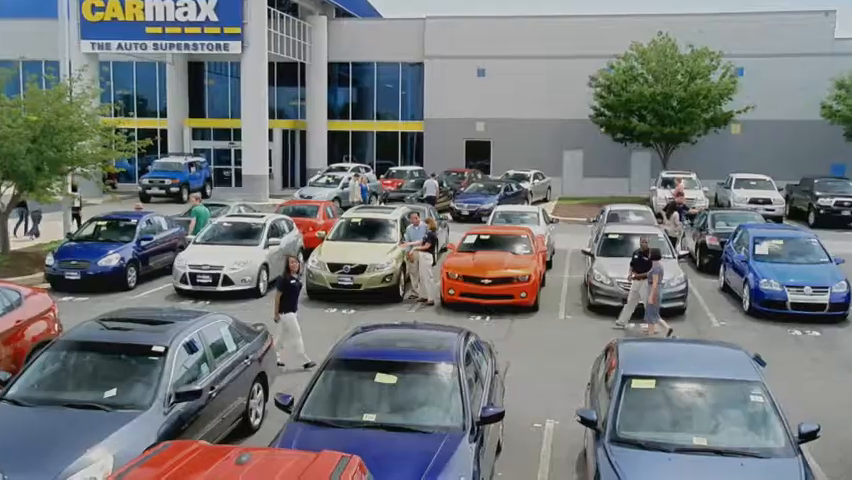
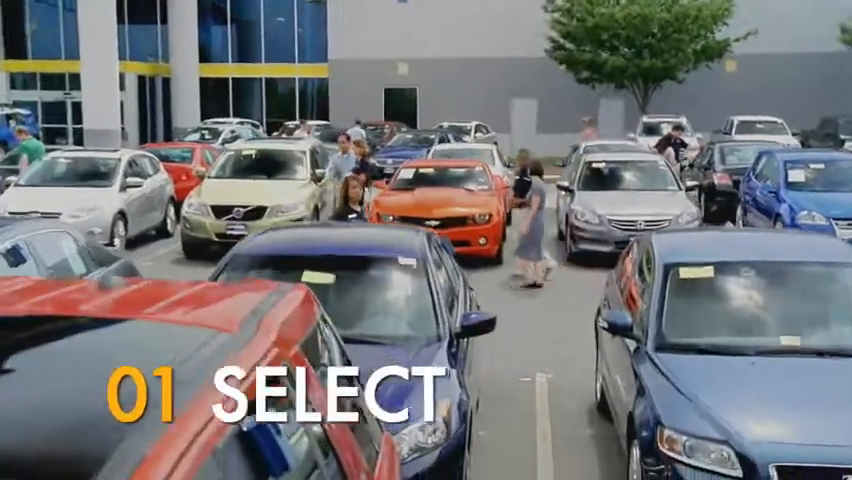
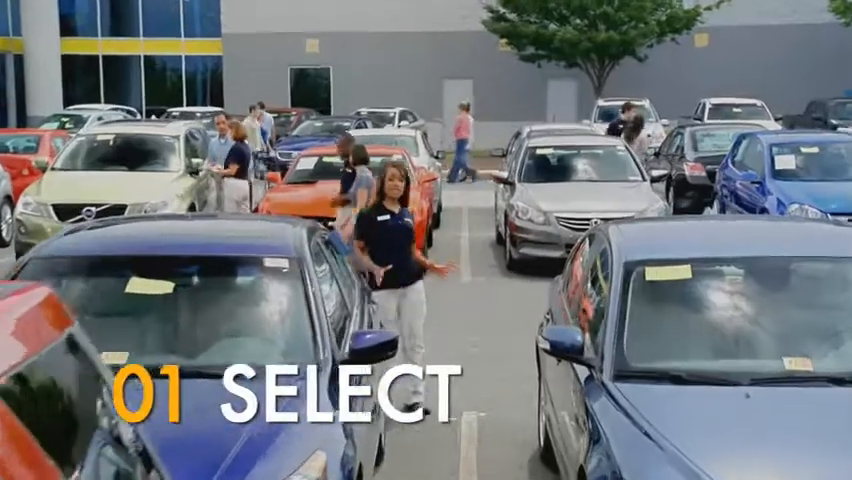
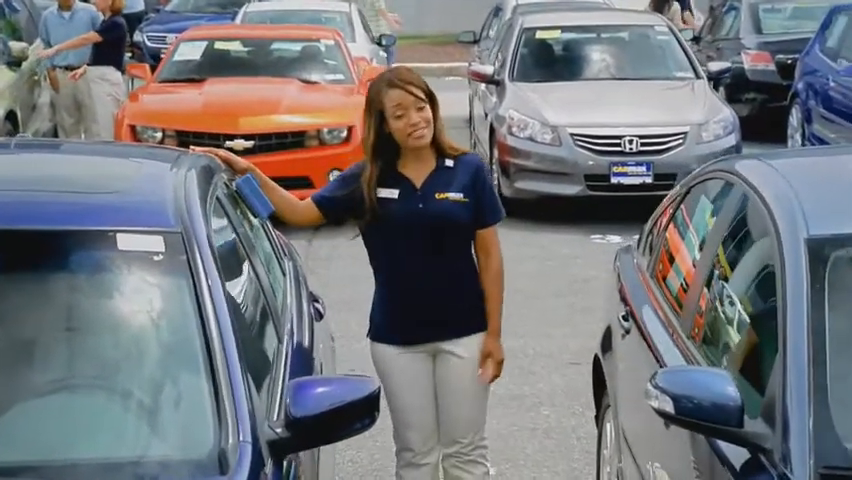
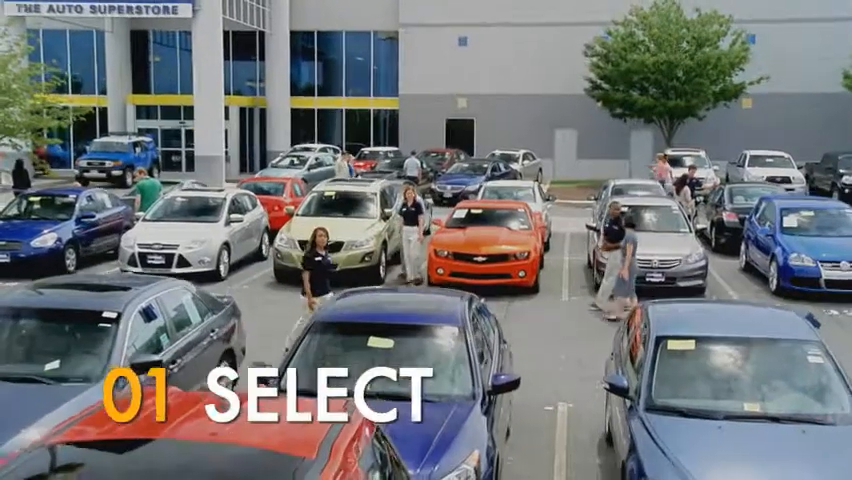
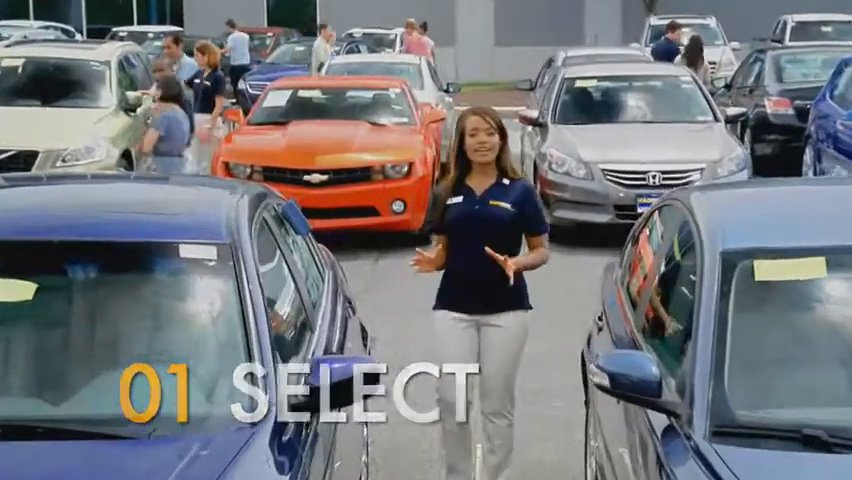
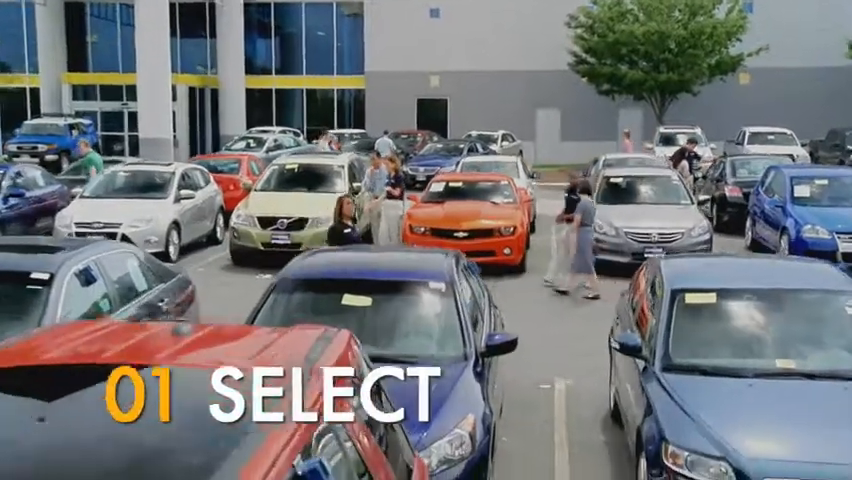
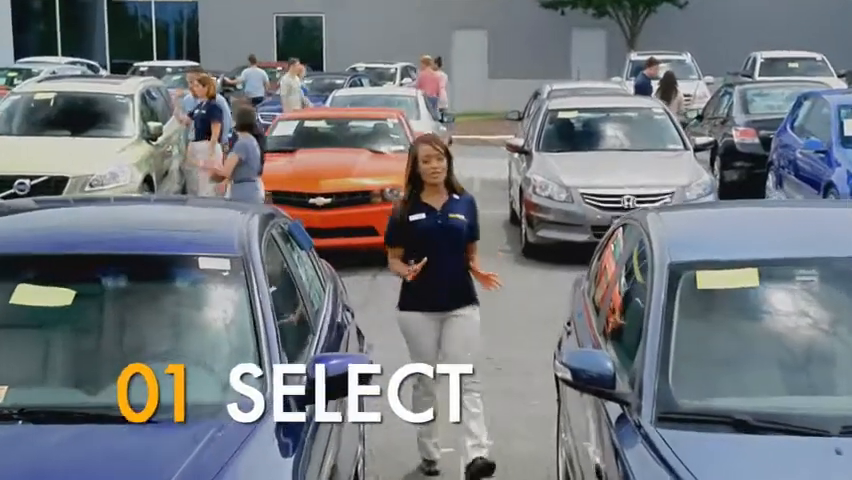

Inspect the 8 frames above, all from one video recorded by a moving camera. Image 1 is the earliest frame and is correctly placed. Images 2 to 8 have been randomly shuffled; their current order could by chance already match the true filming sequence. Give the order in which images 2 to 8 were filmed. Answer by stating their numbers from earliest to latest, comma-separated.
5, 7, 2, 3, 8, 6, 4
